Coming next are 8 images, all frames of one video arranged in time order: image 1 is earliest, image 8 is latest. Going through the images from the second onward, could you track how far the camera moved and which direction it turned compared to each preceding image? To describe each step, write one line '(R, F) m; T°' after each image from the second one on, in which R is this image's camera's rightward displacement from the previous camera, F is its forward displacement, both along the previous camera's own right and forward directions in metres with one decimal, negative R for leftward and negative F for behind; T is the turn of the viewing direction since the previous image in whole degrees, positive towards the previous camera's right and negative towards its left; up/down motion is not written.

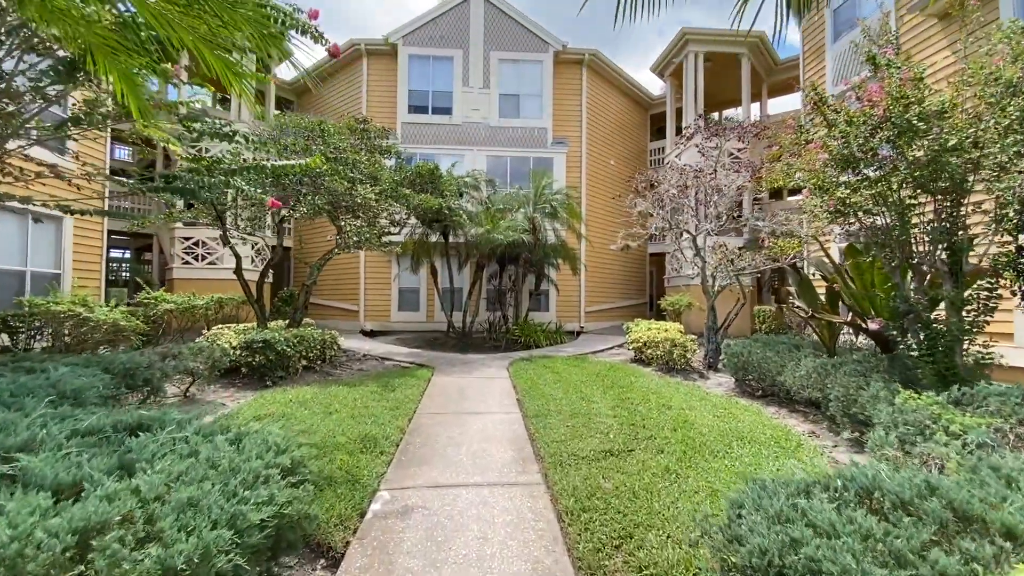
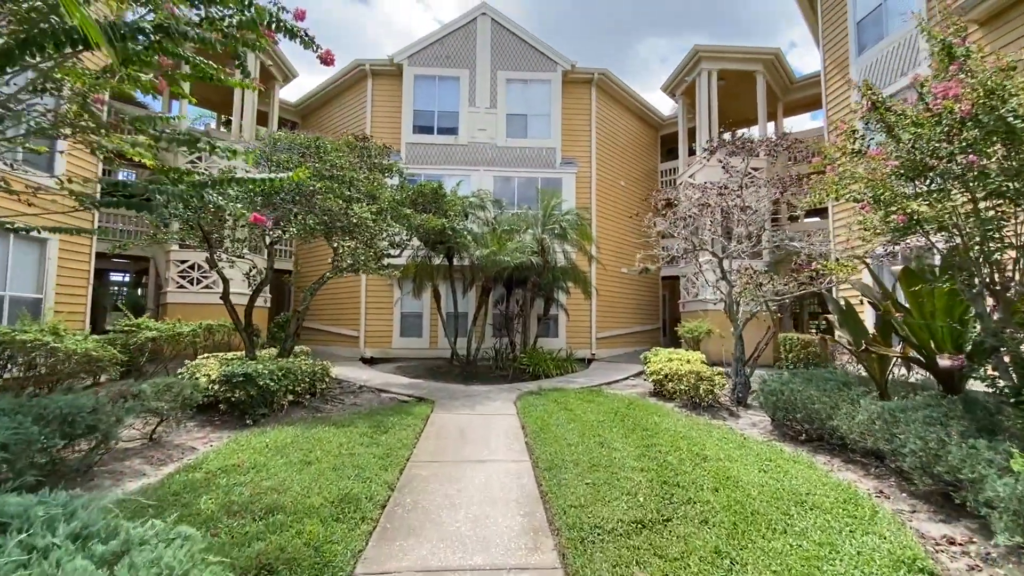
(0.0, +0.7) m; -1°
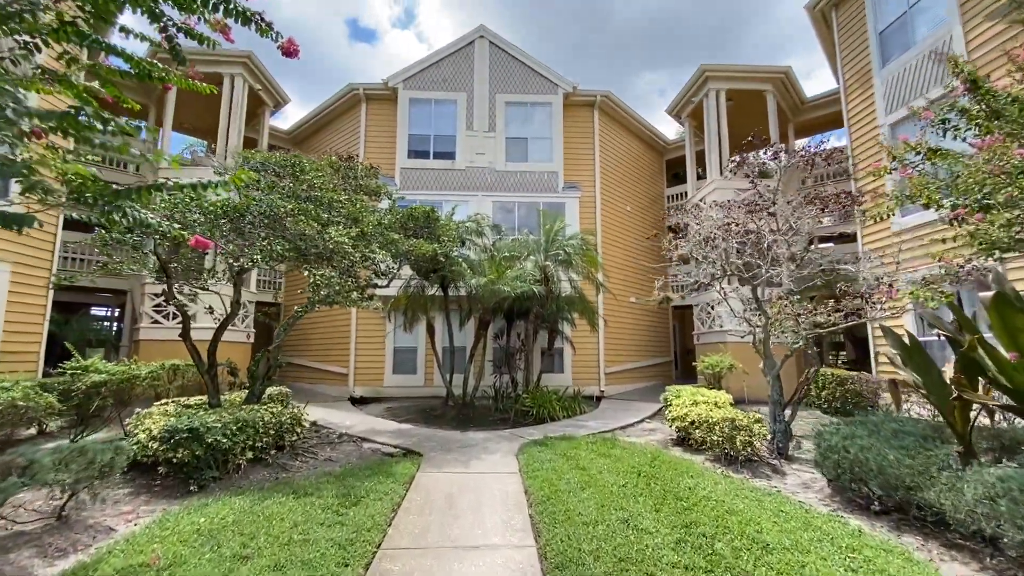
(0.0, +1.0) m; 0°
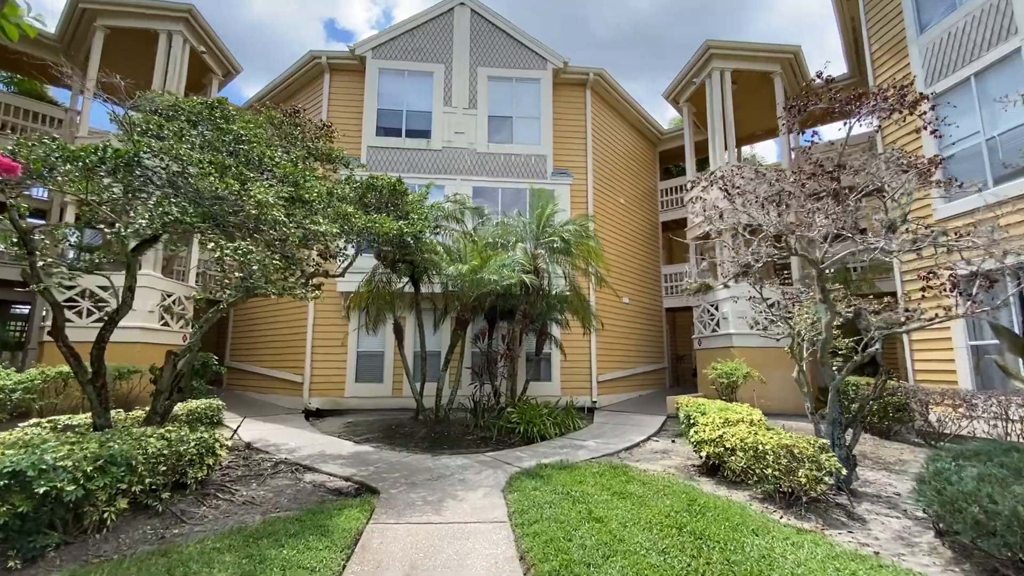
(-0.1, +1.6) m; +3°
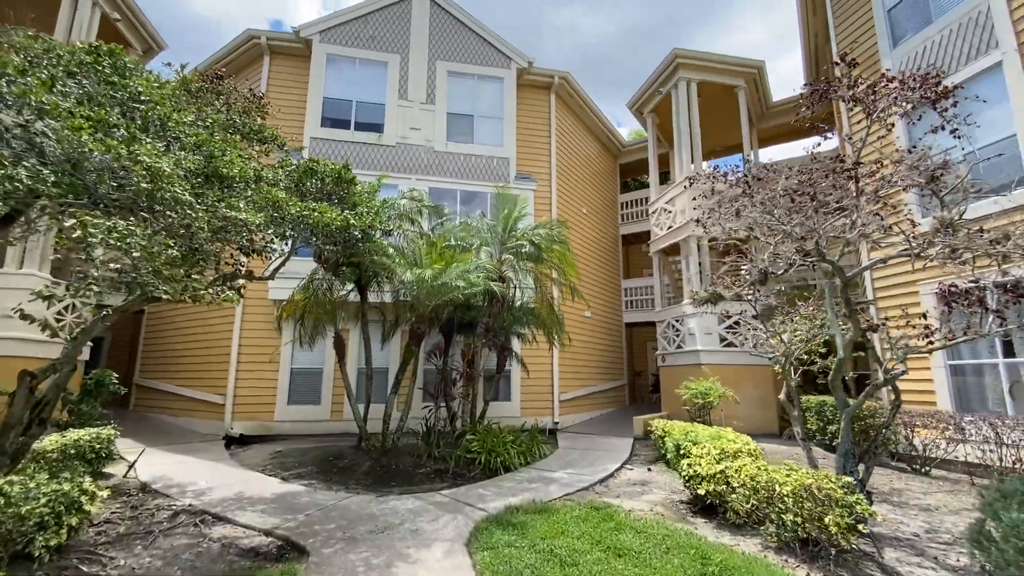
(-0.2, +1.0) m; +6°
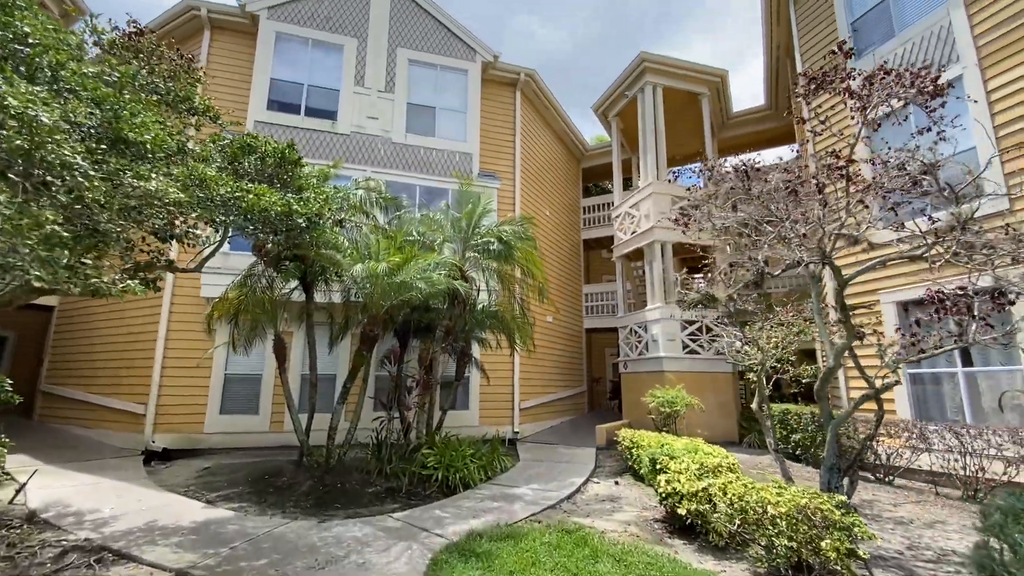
(-0.1, +0.5) m; +5°
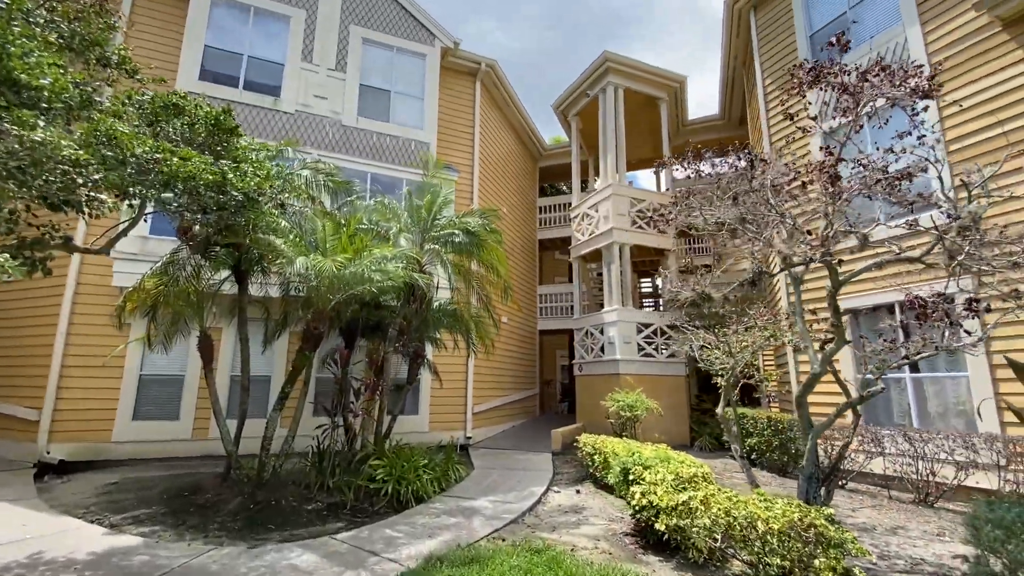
(-0.2, +0.5) m; +6°
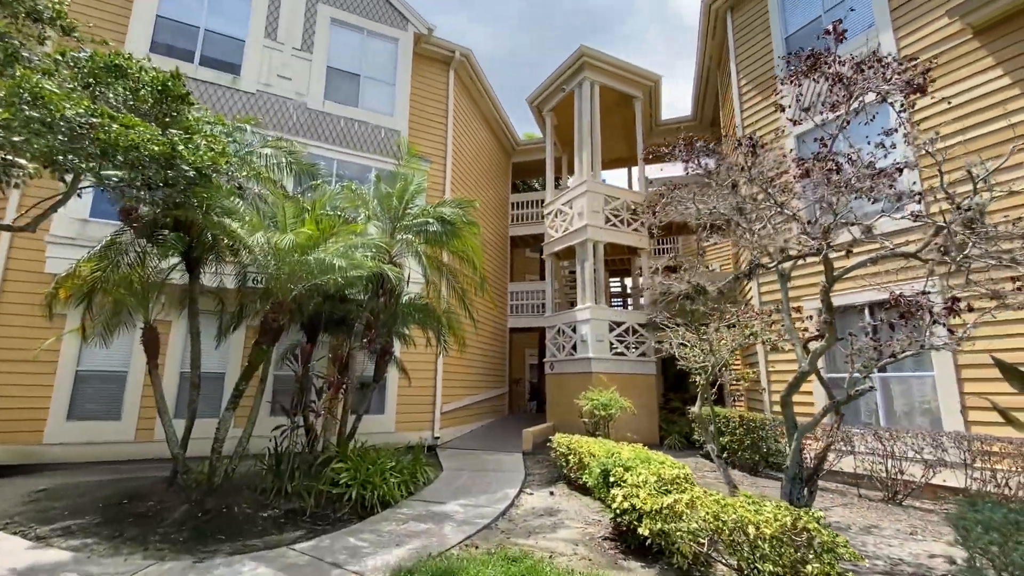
(-0.1, +0.3) m; +4°
